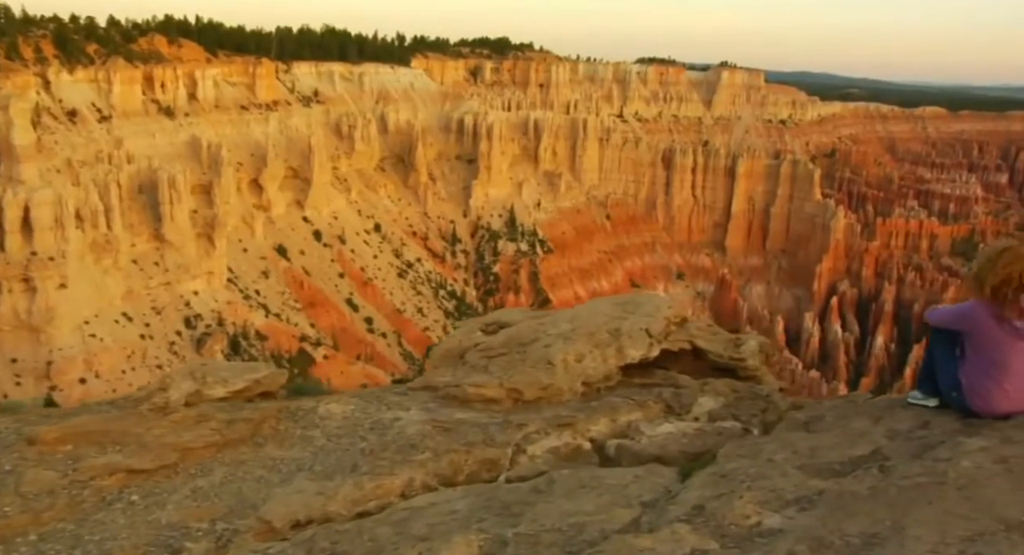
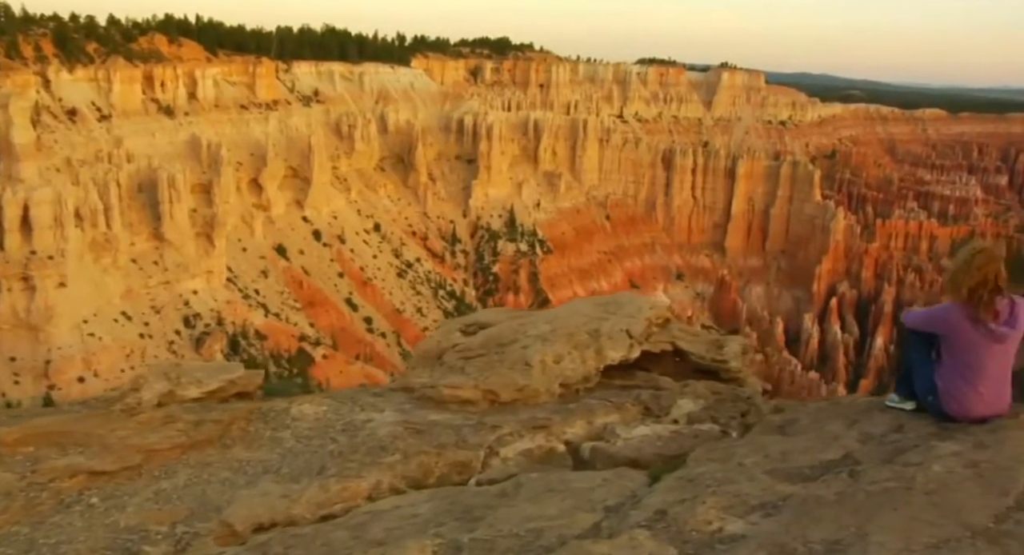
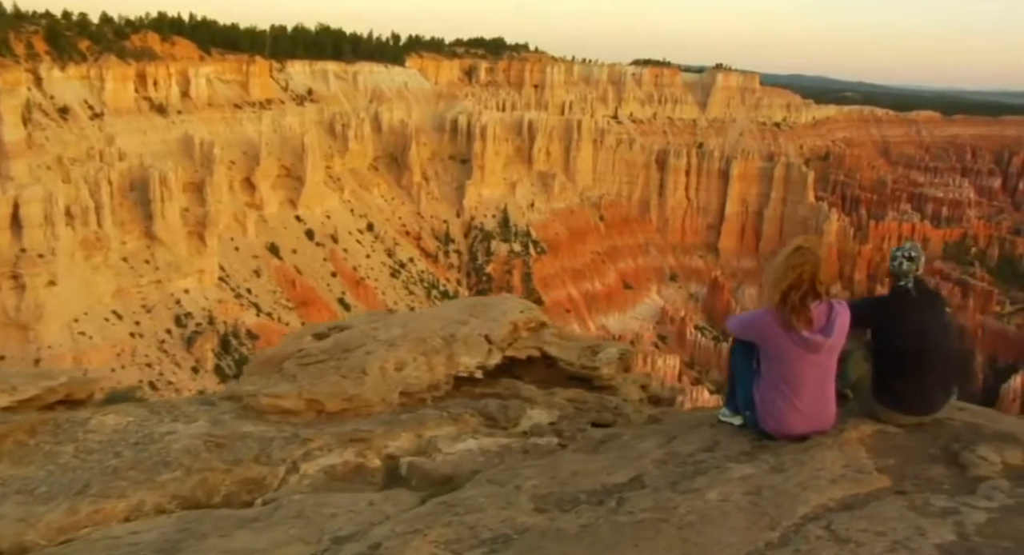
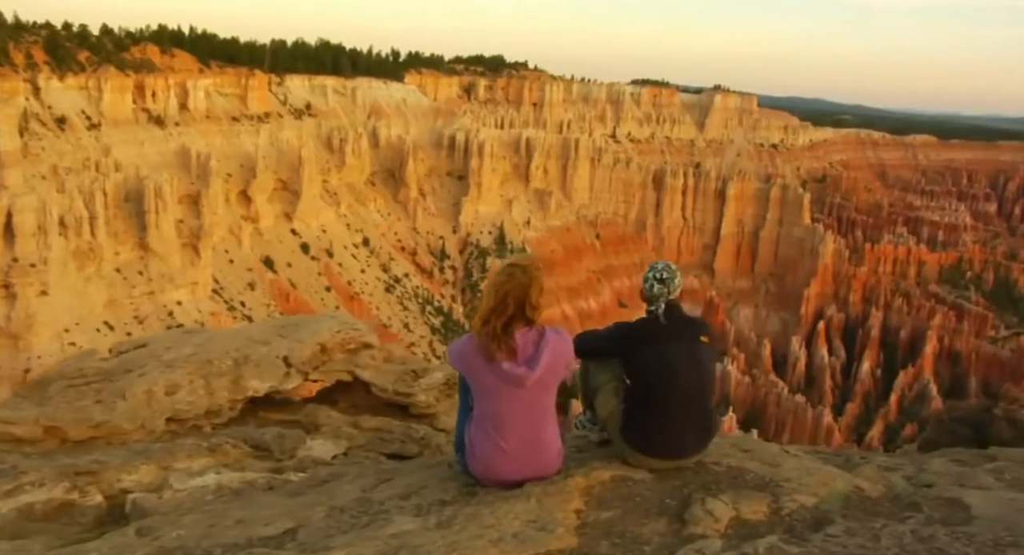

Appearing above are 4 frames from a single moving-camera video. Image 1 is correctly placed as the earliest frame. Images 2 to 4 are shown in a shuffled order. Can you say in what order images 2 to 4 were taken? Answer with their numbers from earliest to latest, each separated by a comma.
2, 3, 4
